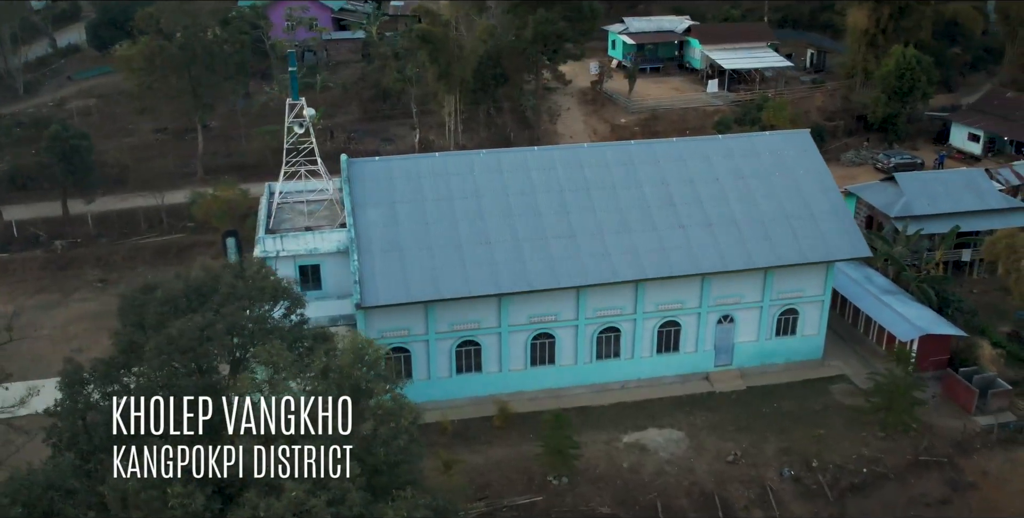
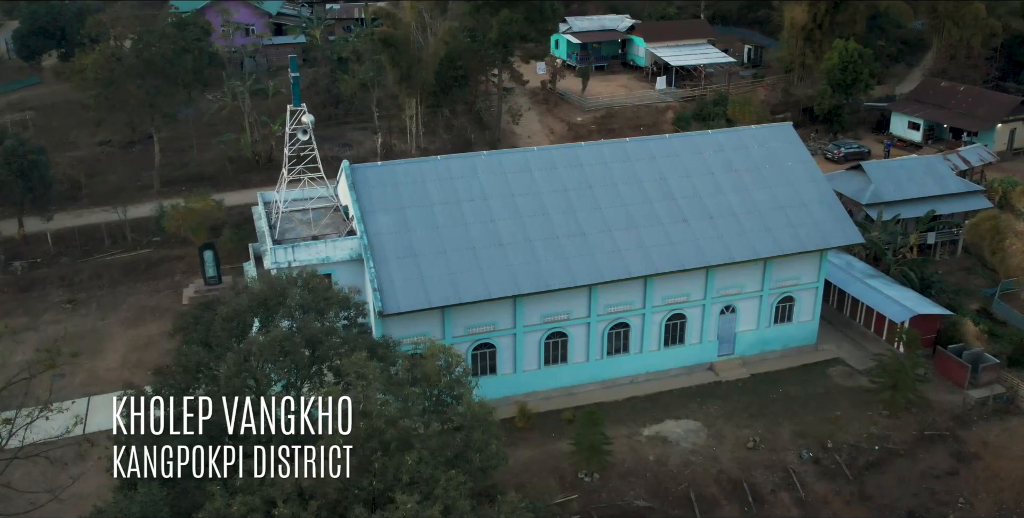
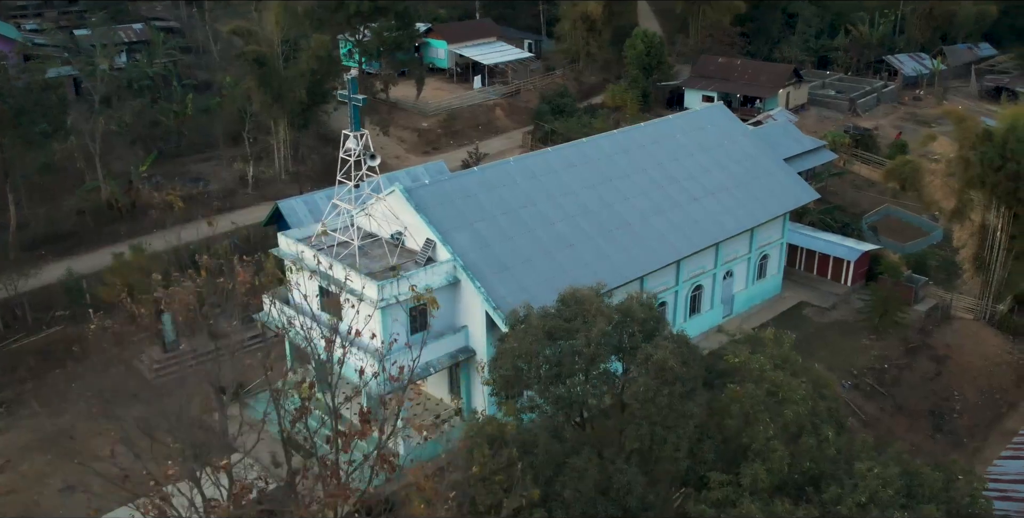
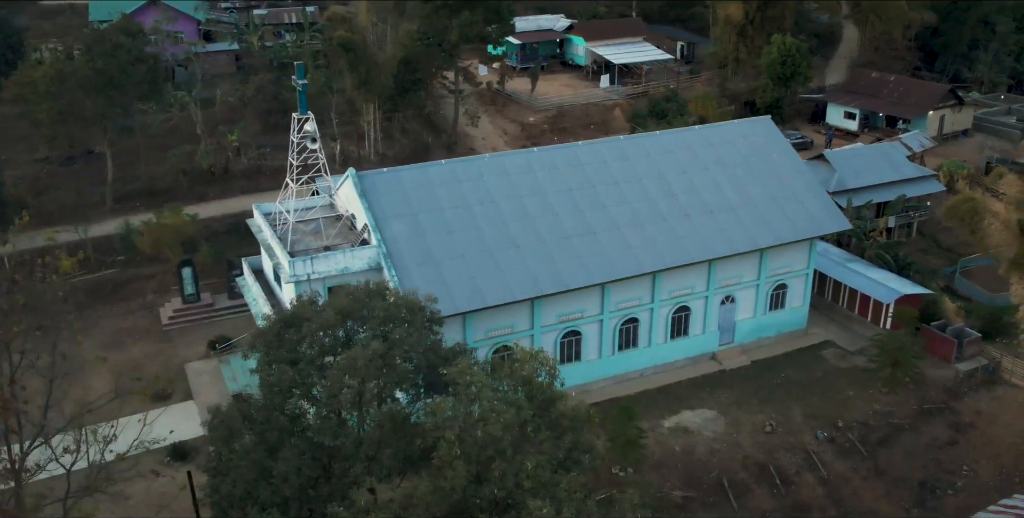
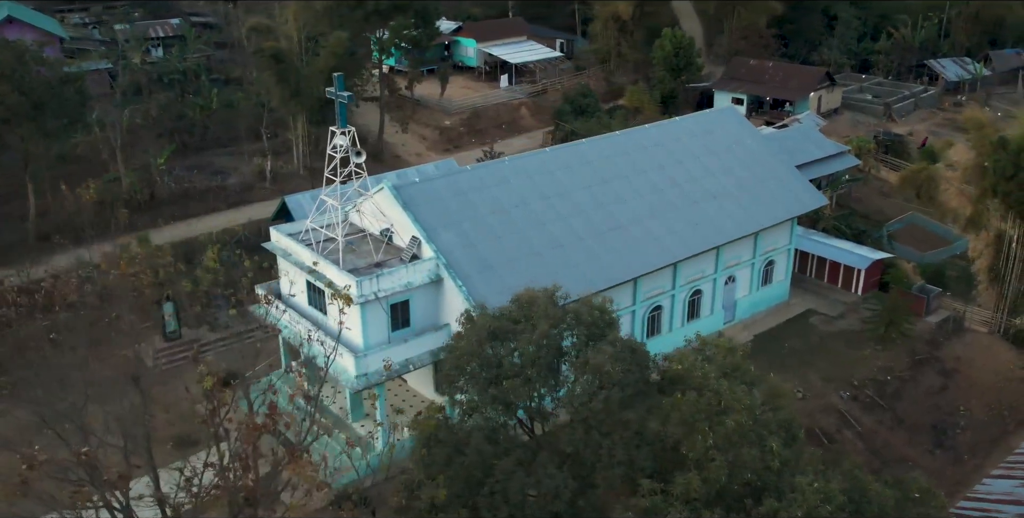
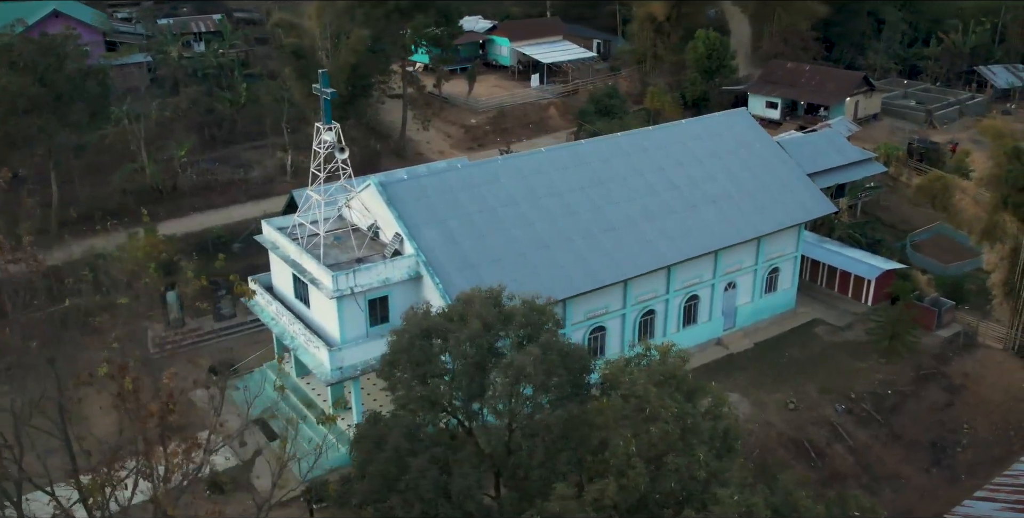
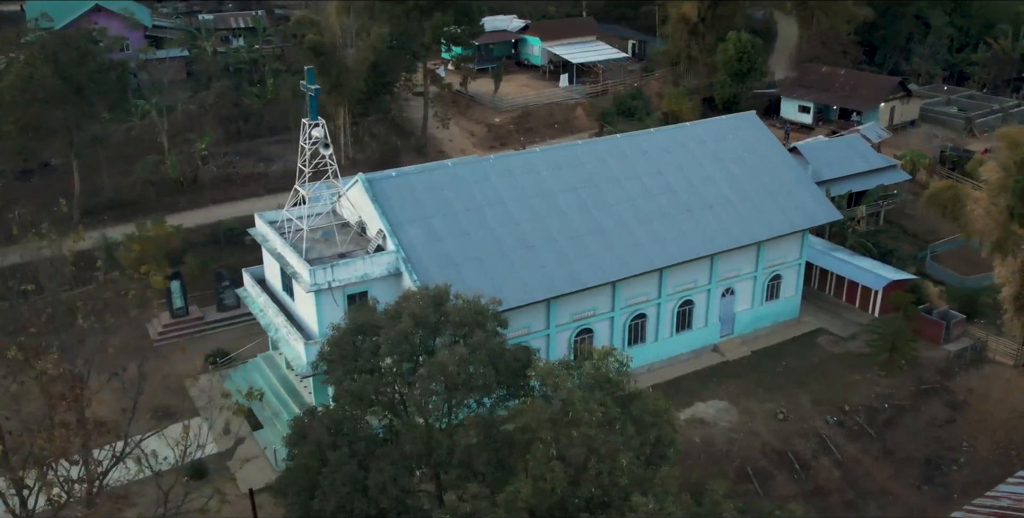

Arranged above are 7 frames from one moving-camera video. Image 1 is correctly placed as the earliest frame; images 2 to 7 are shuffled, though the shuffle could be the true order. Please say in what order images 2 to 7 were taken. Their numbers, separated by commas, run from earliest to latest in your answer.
2, 4, 7, 6, 5, 3
